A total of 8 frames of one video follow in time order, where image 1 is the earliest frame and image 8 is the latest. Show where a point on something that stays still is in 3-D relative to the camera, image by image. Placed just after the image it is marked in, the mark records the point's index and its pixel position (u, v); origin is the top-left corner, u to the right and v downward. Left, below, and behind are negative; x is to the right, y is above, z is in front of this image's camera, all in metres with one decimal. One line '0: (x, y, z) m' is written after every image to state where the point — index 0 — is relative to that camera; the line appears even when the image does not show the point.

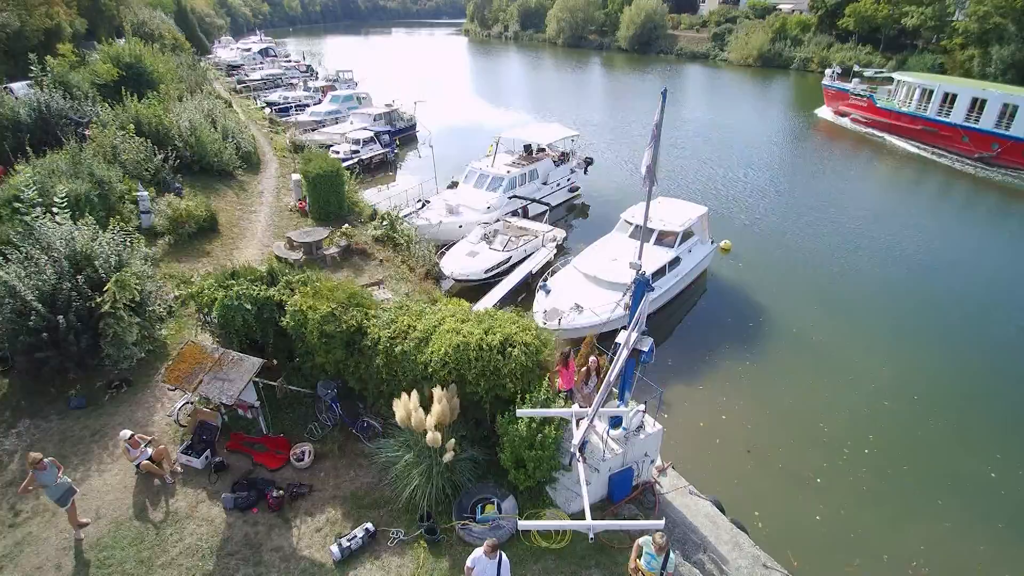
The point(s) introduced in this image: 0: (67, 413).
0: (-30.7, -8.6, +9.5) m
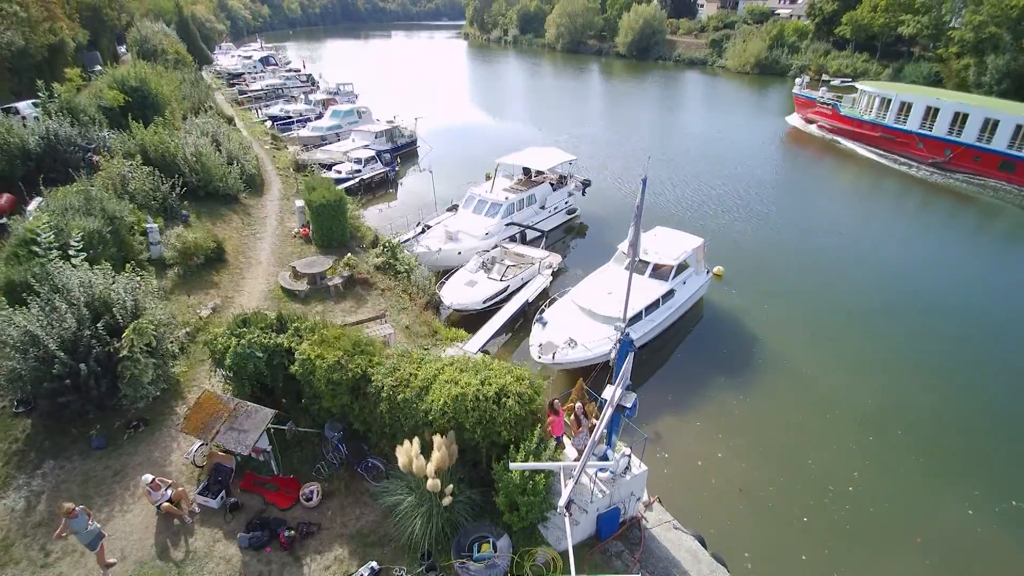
0: (-31.1, -12.1, +10.1) m
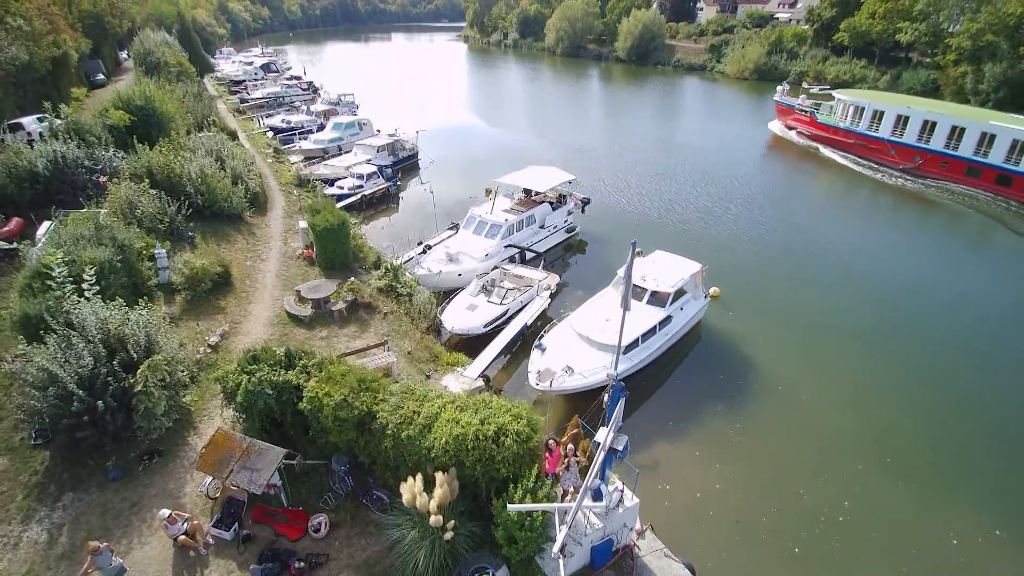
0: (-31.2, -15.1, +10.6) m
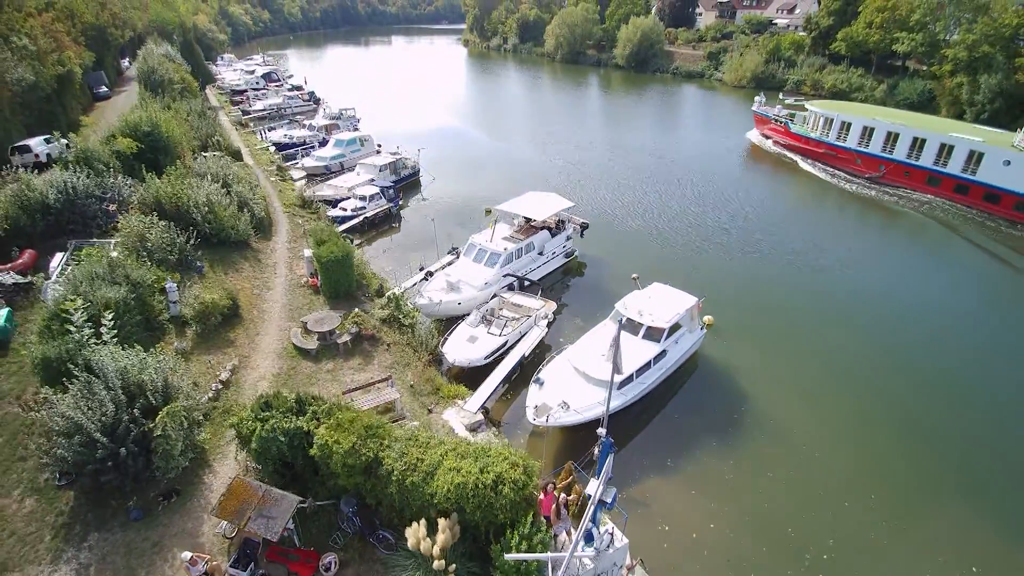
0: (-31.4, -19.3, +11.2) m
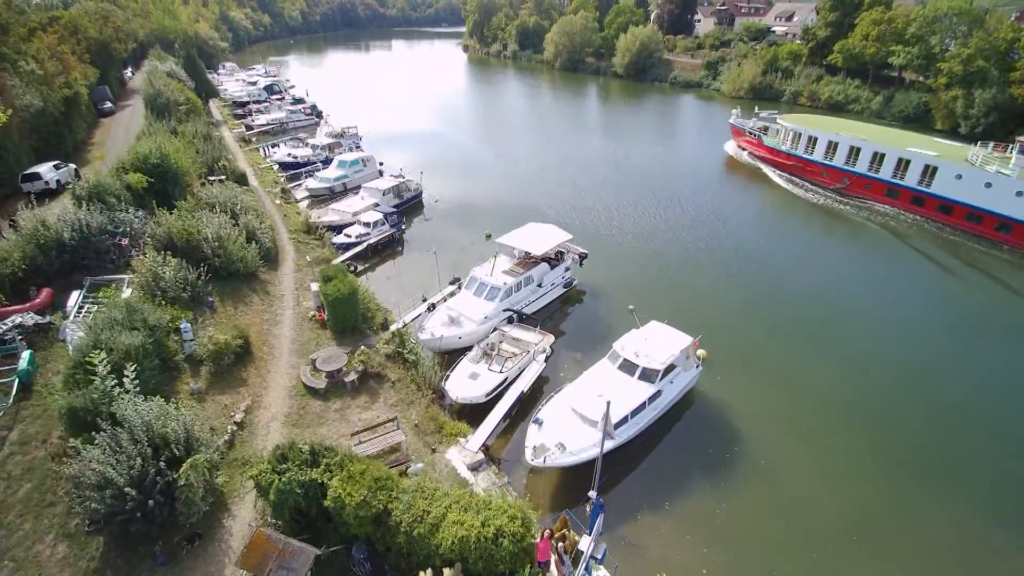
0: (-31.4, -24.7, +12.1) m
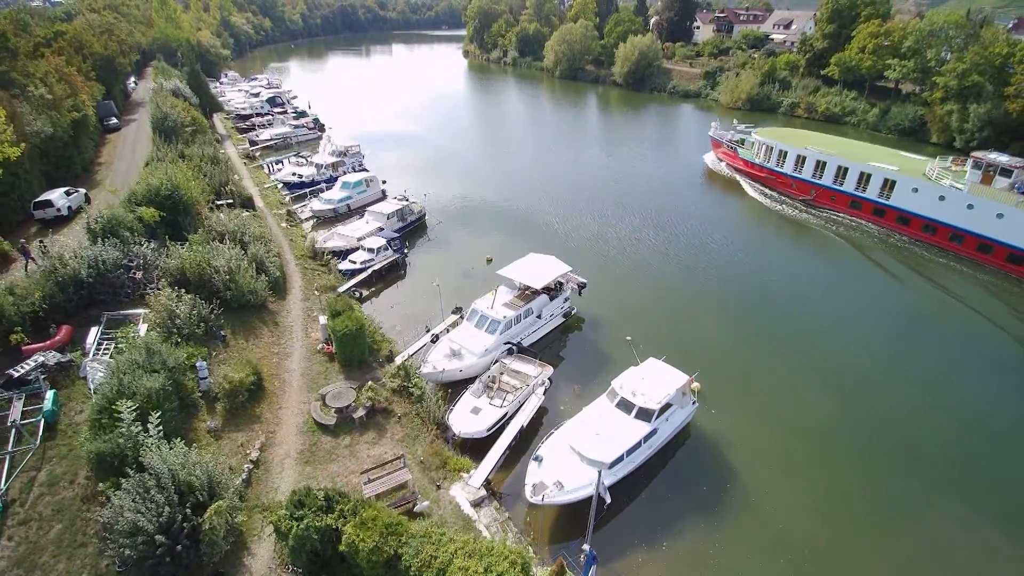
0: (-31.4, -30.3, +13.0) m
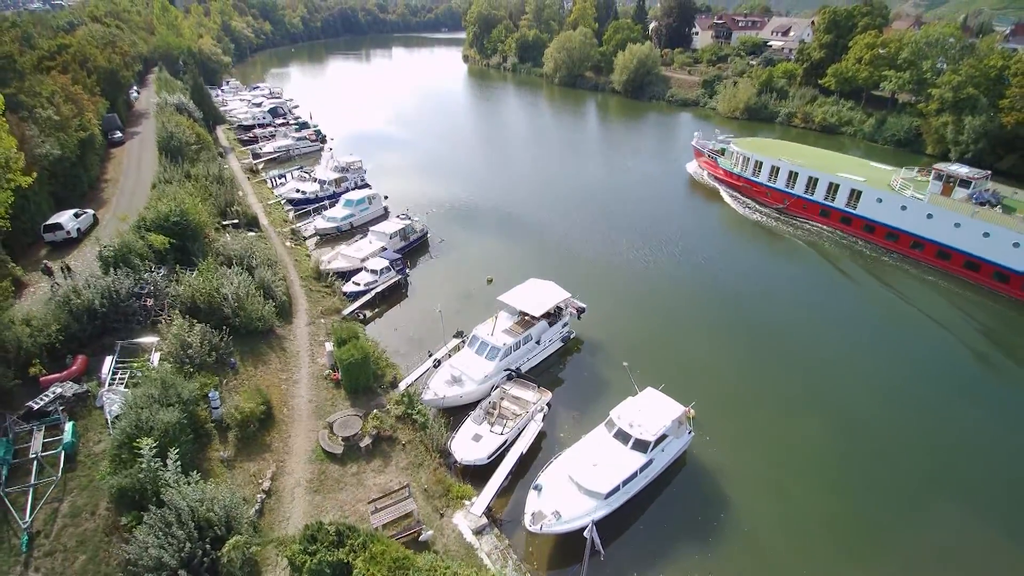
0: (-31.3, -35.2, +13.9) m
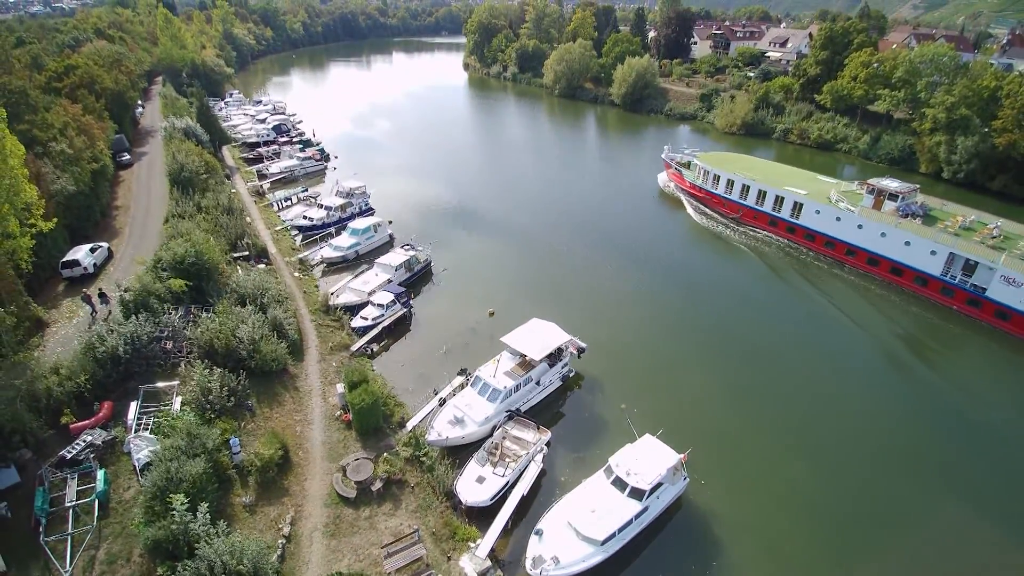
0: (-31.0, -43.5, +15.2) m
